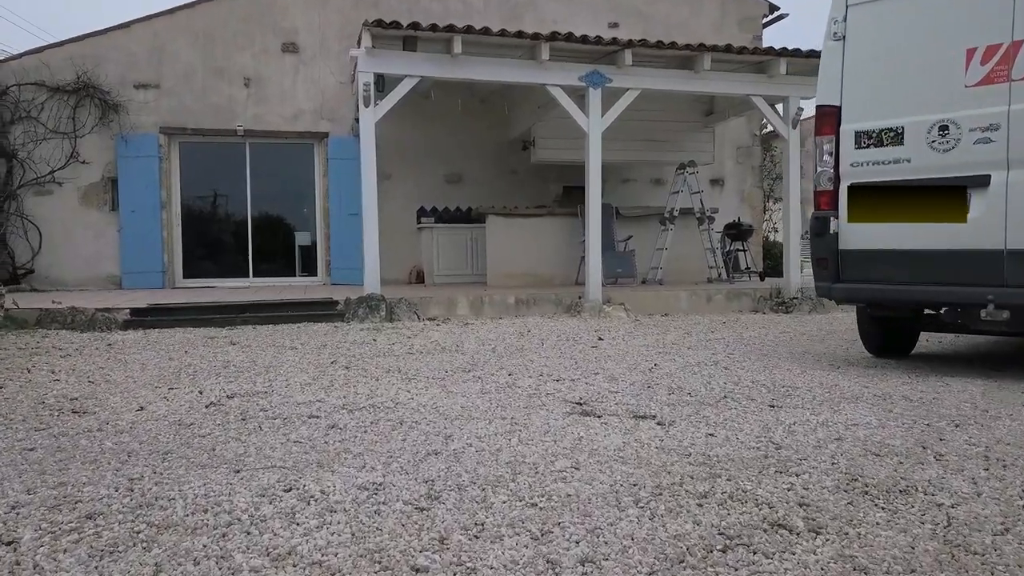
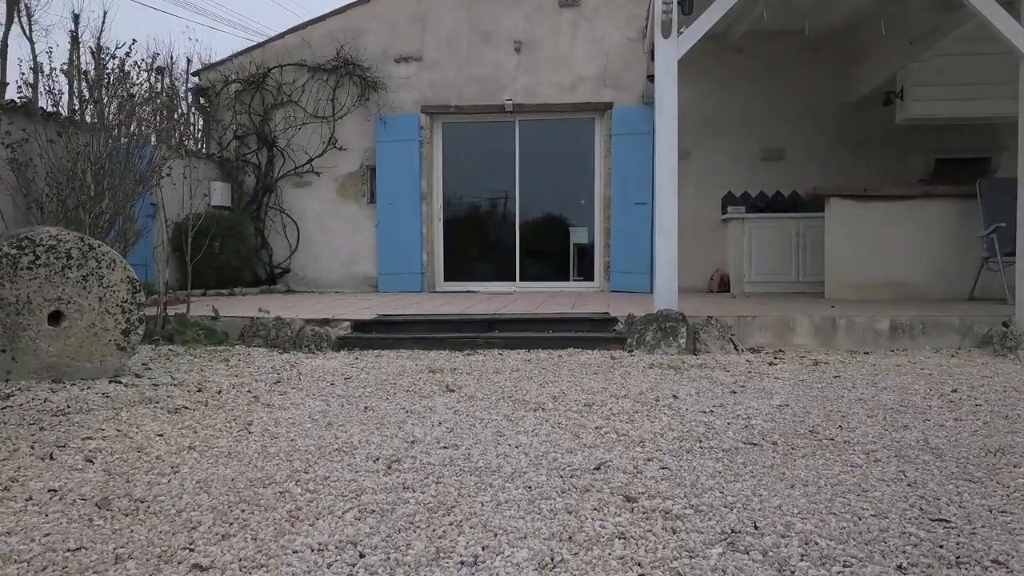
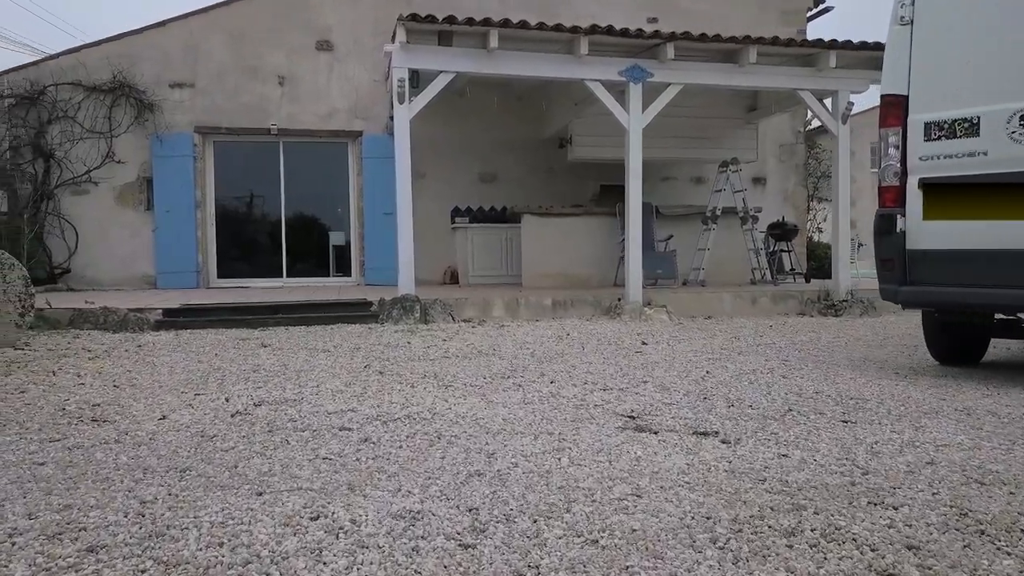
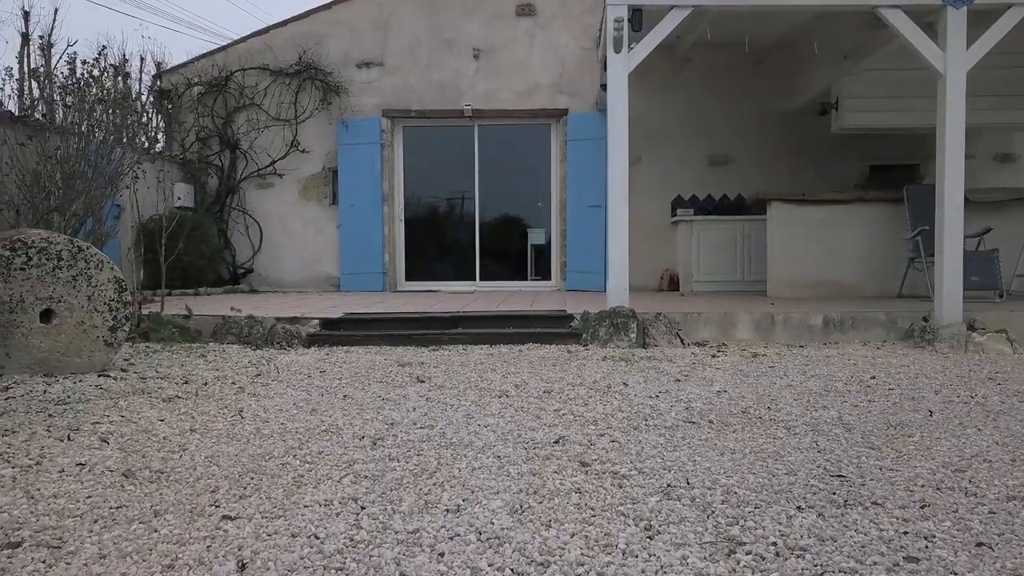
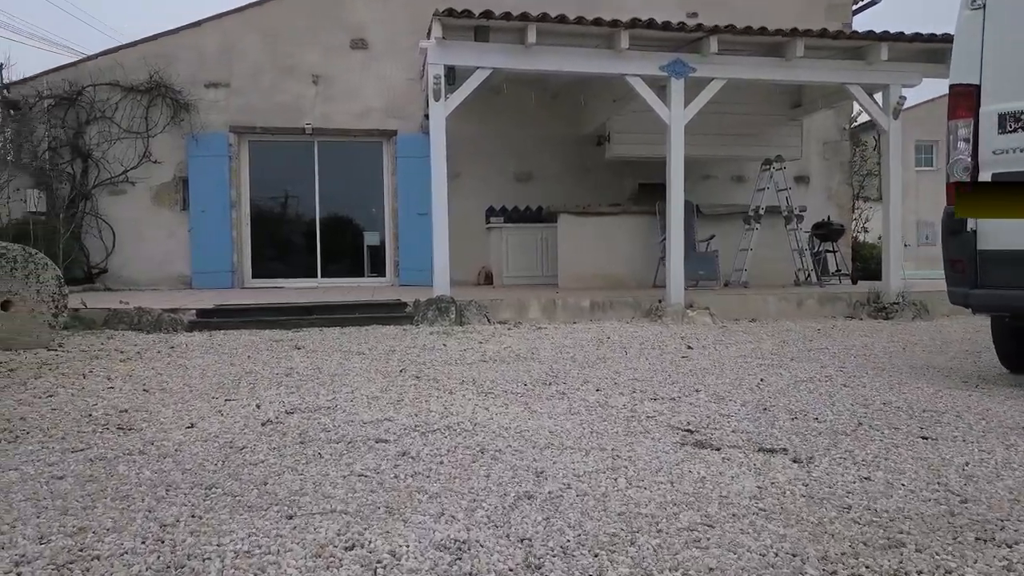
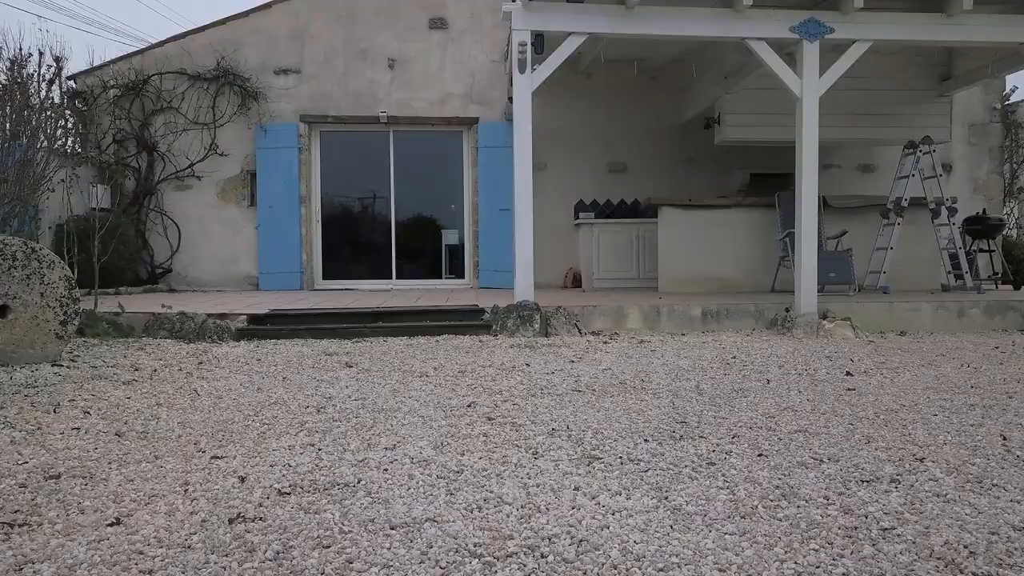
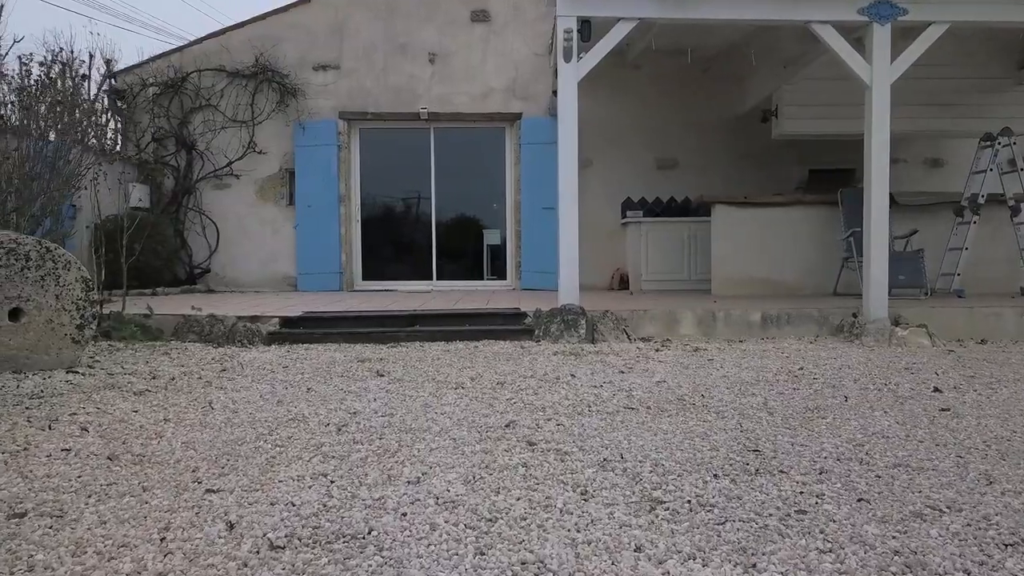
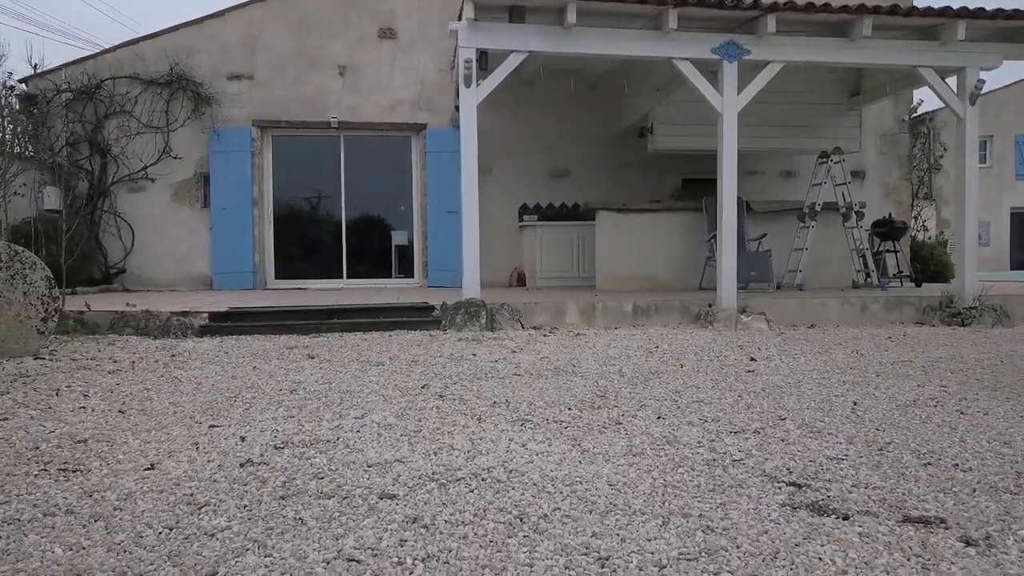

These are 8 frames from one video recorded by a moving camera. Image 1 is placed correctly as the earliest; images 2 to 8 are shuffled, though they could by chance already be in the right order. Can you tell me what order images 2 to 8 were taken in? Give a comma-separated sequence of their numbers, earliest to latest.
3, 5, 8, 6, 7, 4, 2
